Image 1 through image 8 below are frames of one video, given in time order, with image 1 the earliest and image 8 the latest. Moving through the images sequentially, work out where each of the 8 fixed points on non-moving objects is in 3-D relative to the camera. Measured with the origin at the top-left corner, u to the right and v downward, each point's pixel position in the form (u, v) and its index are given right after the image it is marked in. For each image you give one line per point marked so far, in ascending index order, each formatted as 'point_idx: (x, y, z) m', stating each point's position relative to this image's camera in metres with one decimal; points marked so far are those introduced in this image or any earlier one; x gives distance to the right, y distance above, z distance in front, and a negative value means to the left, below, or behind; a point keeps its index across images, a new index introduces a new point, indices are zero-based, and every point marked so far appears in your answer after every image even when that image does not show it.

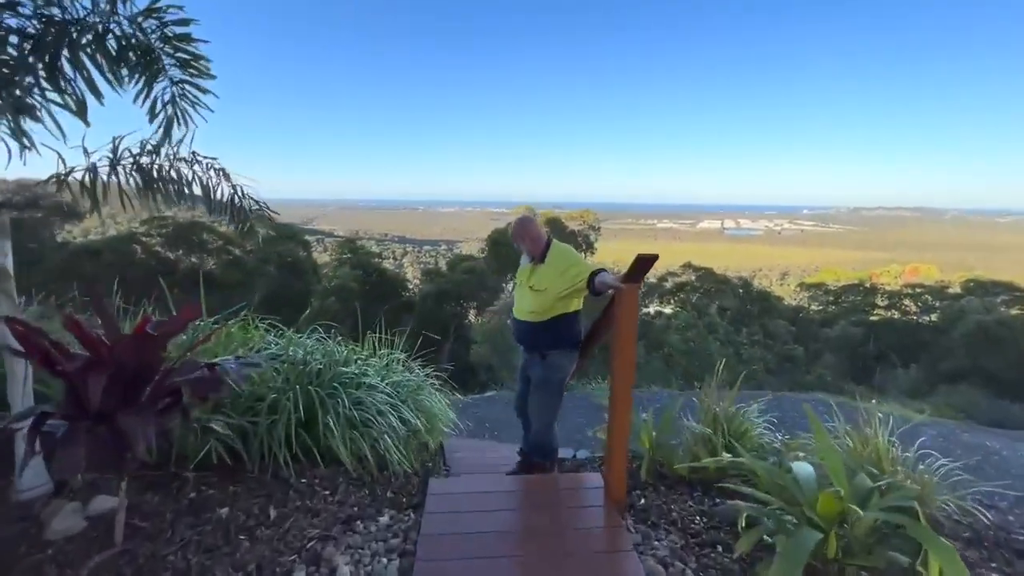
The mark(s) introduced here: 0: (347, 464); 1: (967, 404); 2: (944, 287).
0: (-0.6, -0.6, +2.6) m
1: (+7.9, -2.0, +12.7) m
2: (+9.6, 0.0, +16.2) m
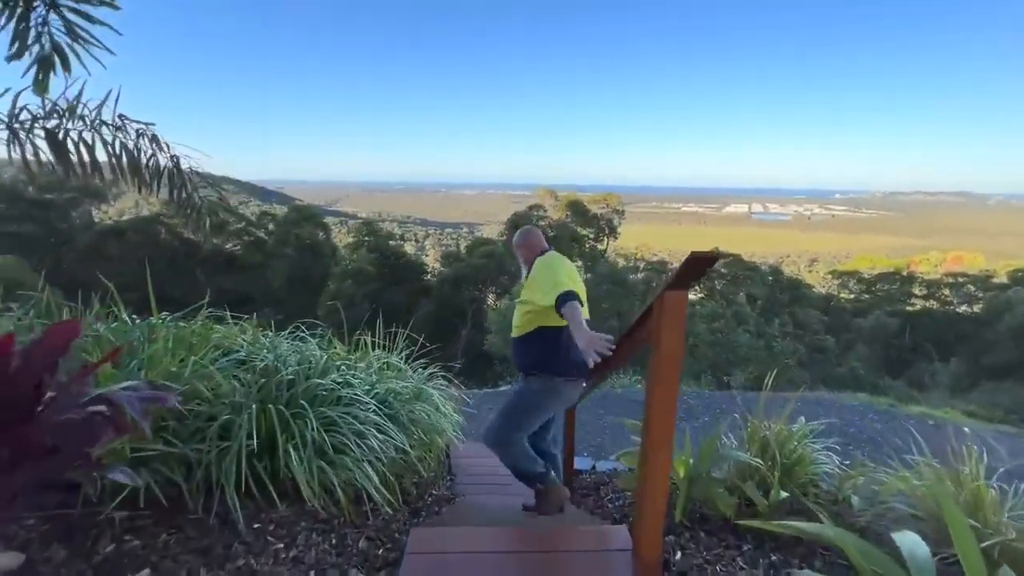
0: (-0.6, -0.6, +2.1) m
1: (+8.2, -1.9, +12.0) m
2: (+10.0, +0.2, +15.4) m
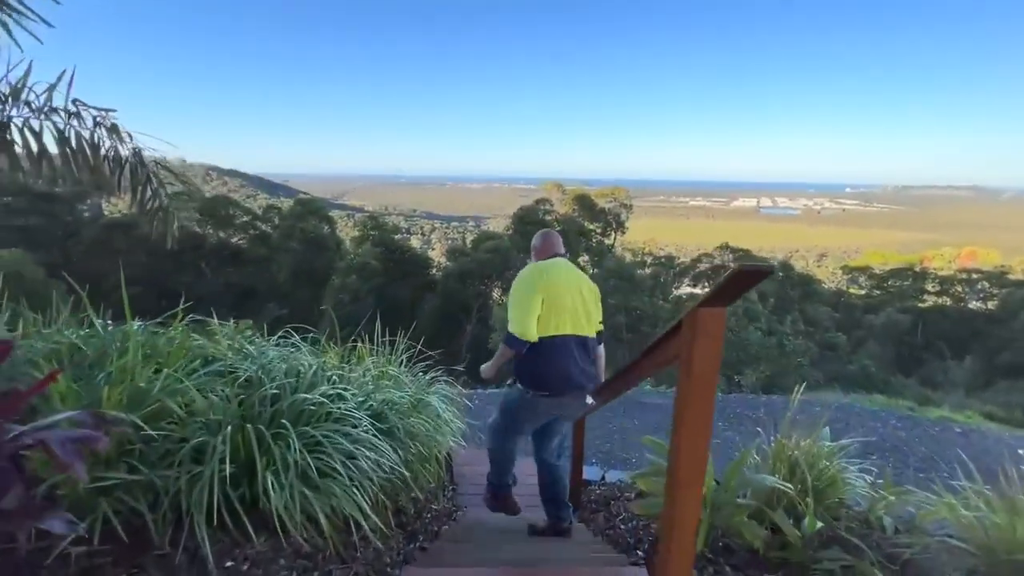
0: (-0.6, -0.6, +1.9) m
1: (+8.3, -1.8, +11.7) m
2: (+10.2, +0.3, +15.1) m
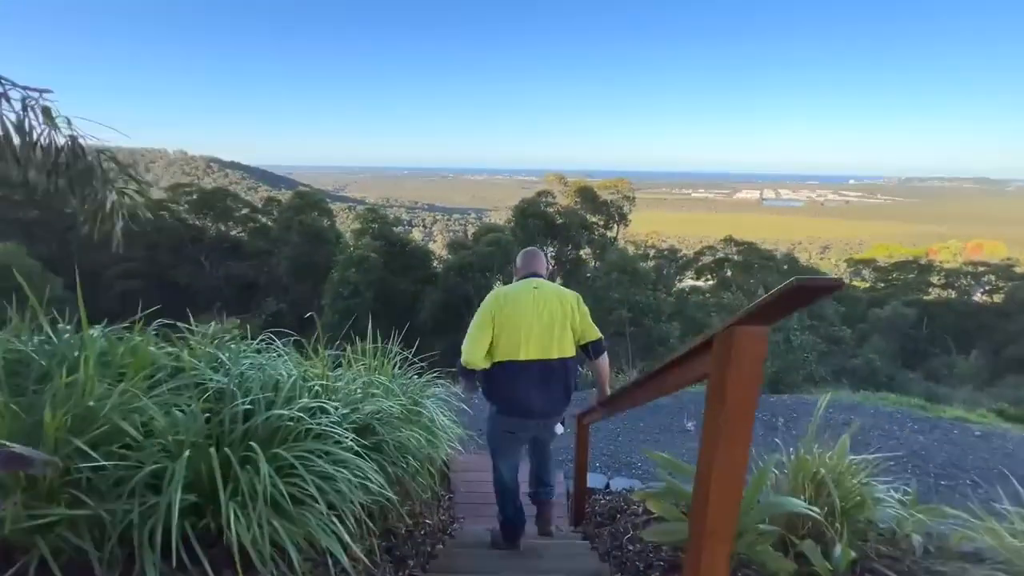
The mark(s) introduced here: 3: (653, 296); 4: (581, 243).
0: (-0.6, -0.7, +1.7) m
1: (+8.3, -1.7, +11.4) m
2: (+10.2, +0.4, +14.8) m
3: (+3.5, -0.2, +17.8) m
4: (+1.8, +1.2, +19.7) m
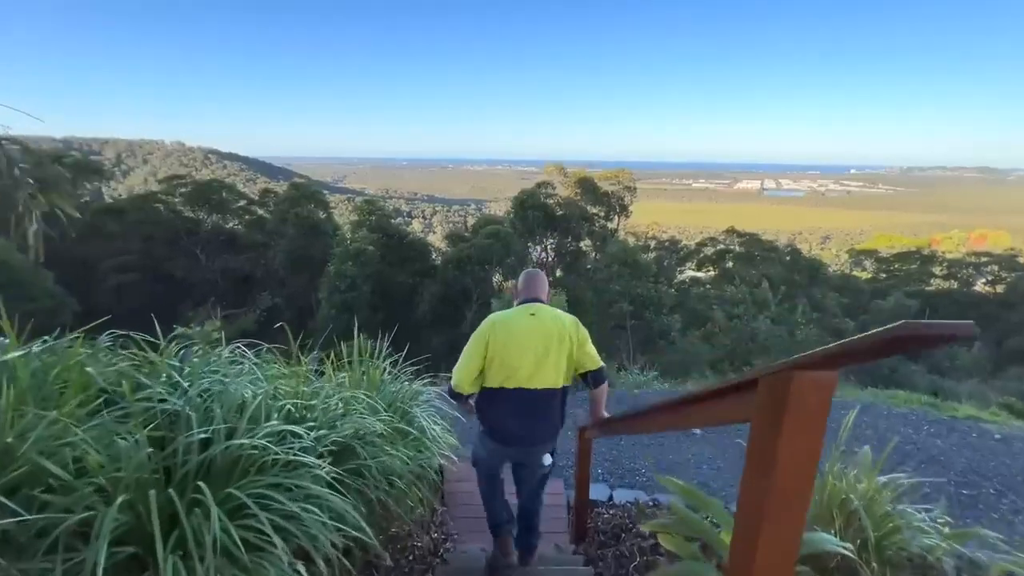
0: (-0.6, -0.7, +1.4) m
1: (+8.3, -1.6, +11.2) m
2: (+10.2, +0.6, +14.6) m
3: (+3.4, 0.0, +17.6) m
4: (+1.8, +1.4, +19.4) m
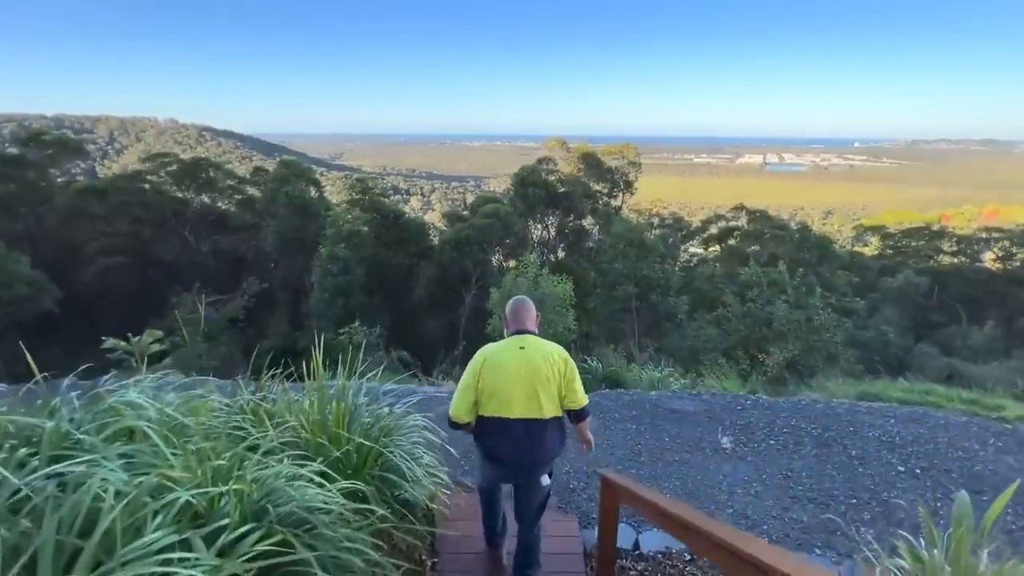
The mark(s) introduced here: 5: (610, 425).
0: (-0.6, -0.8, +0.7) m
1: (+8.3, -1.3, +10.6) m
2: (+10.2, +1.0, +13.8) m
3: (+3.4, +0.4, +16.9) m
4: (+1.8, +1.9, +18.6) m
5: (+0.7, -0.9, +5.1) m
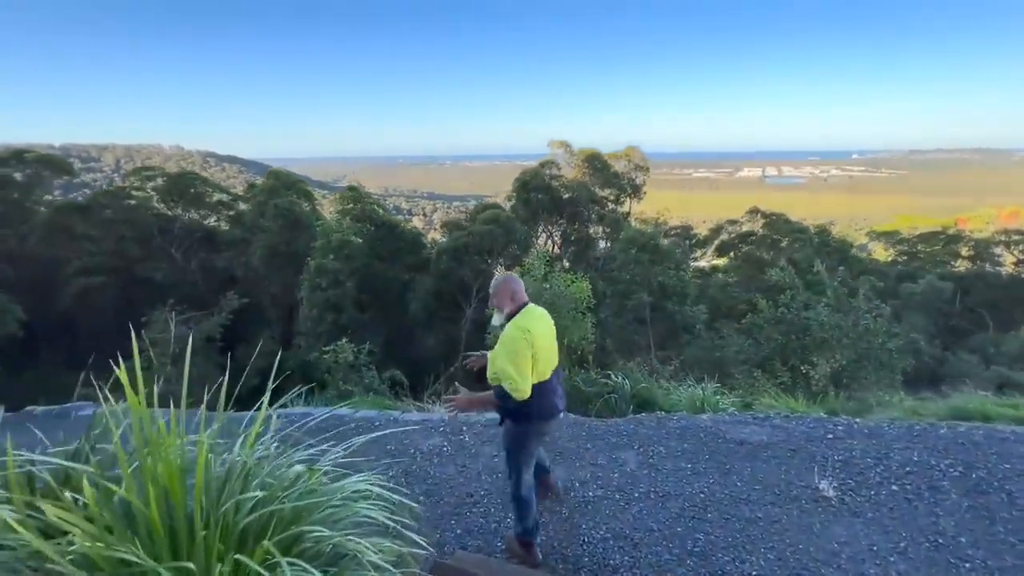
0: (-0.5, -0.6, -0.6) m
1: (+8.4, -1.3, +9.2) m
2: (+10.2, +1.0, +12.5) m
3: (+3.5, +0.3, +15.6) m
4: (+1.8, +1.7, +17.4) m
5: (+0.7, -0.9, +3.7) m
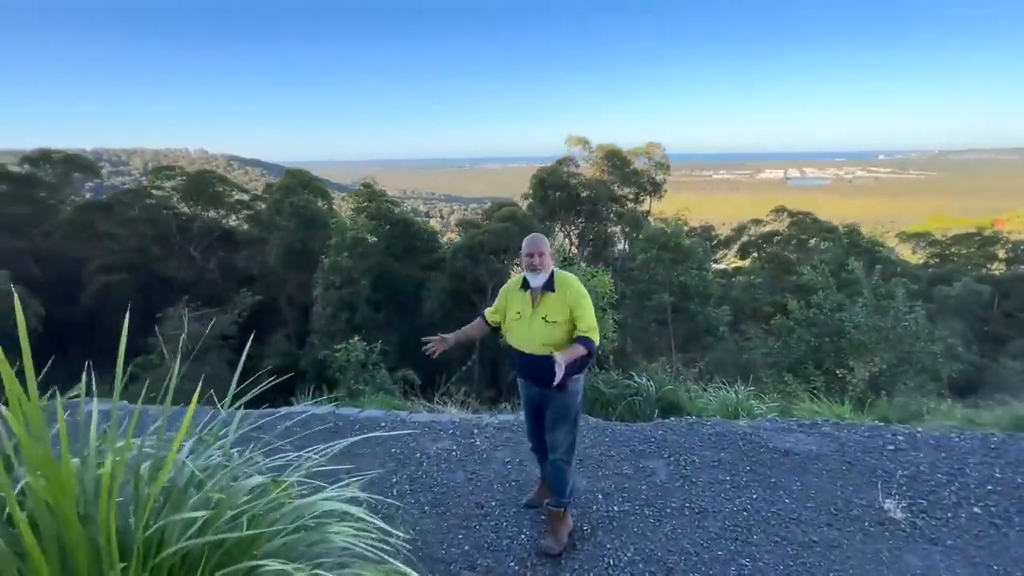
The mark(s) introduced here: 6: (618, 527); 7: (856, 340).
0: (-0.6, -0.6, -1.0) m
1: (+8.6, -1.3, +8.6) m
2: (+10.5, +1.0, +11.8) m
3: (+3.9, +0.3, +15.1) m
4: (+2.3, +1.7, +16.9) m
5: (+0.8, -0.8, +3.3) m
6: (+0.4, -0.9, +2.9) m
7: (+4.3, -0.7, +9.1) m
